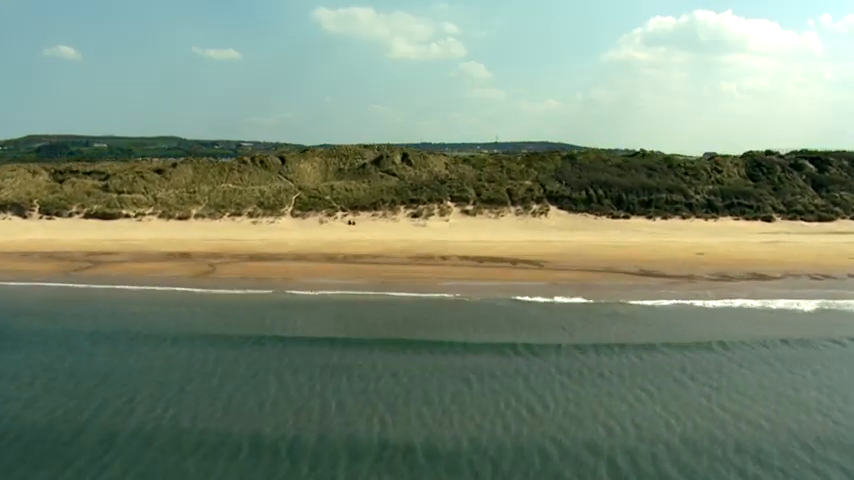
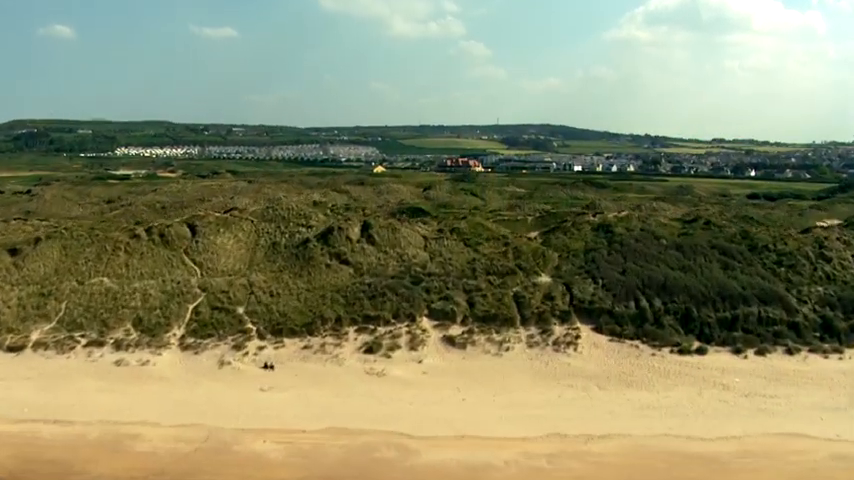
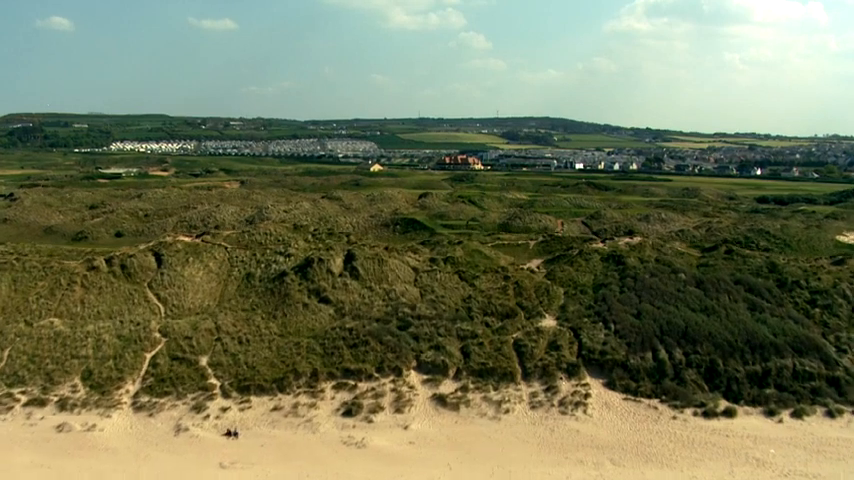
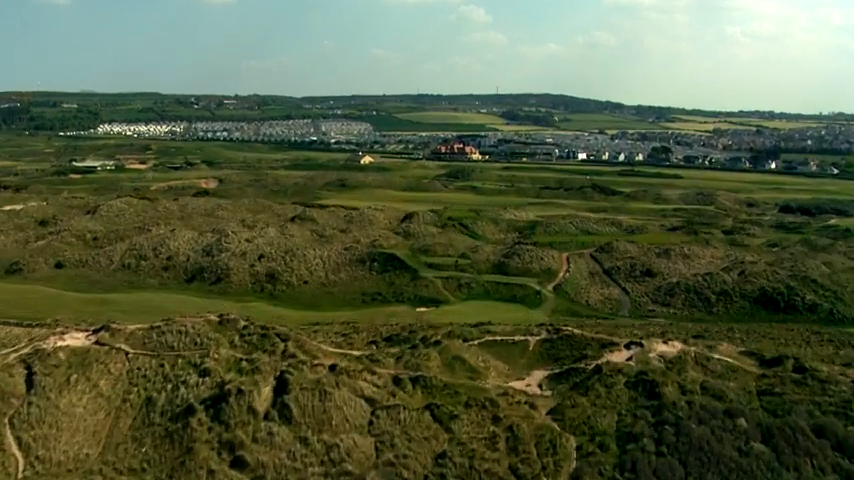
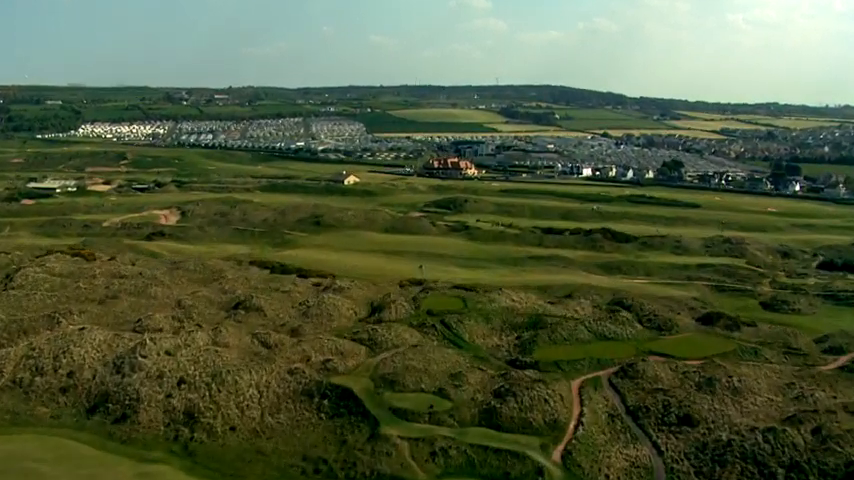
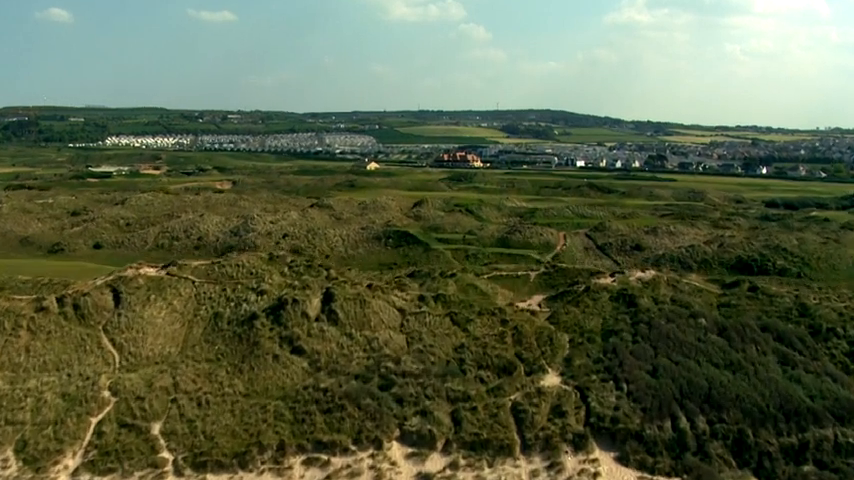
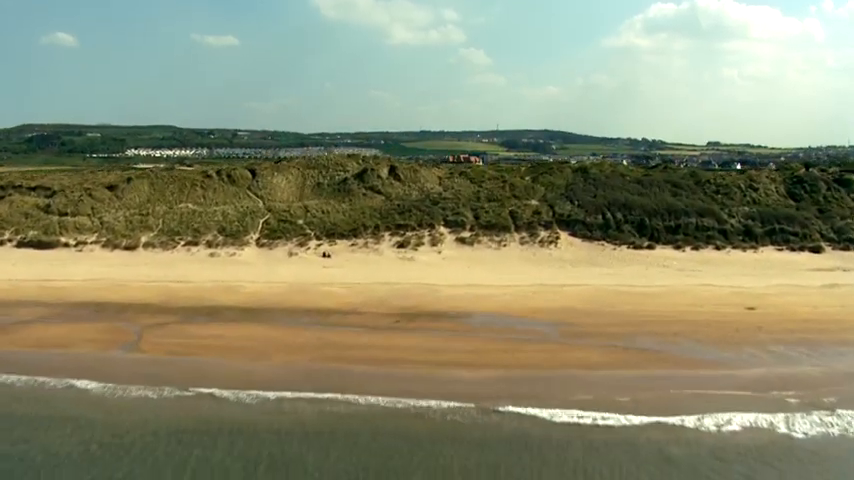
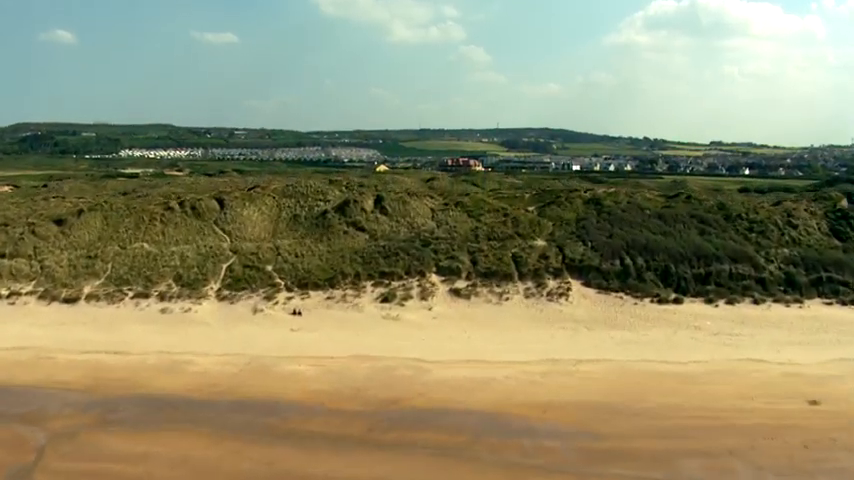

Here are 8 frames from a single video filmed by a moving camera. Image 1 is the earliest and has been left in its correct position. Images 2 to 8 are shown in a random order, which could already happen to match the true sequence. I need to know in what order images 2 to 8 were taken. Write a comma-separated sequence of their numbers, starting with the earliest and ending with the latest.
7, 8, 2, 3, 6, 4, 5
